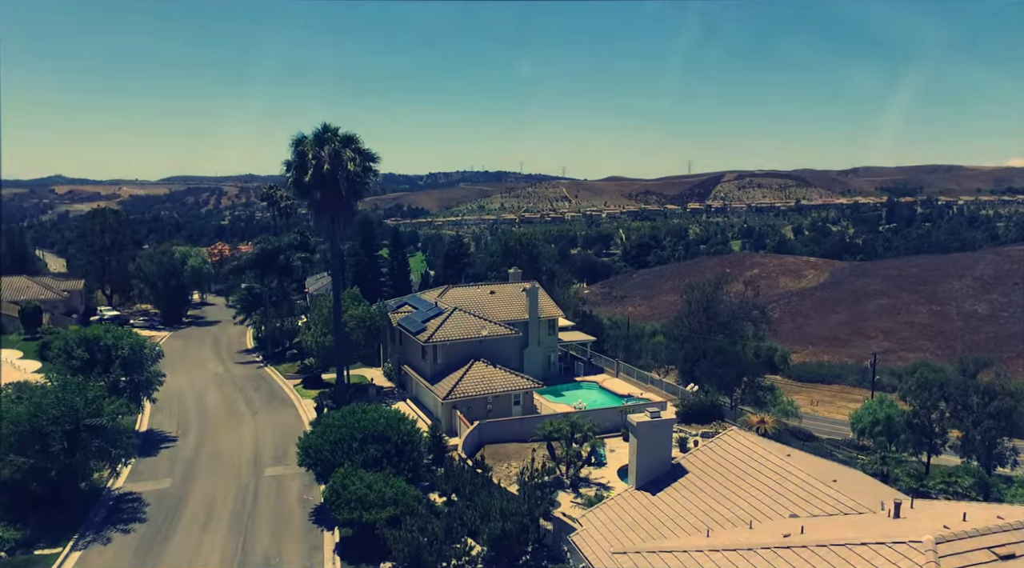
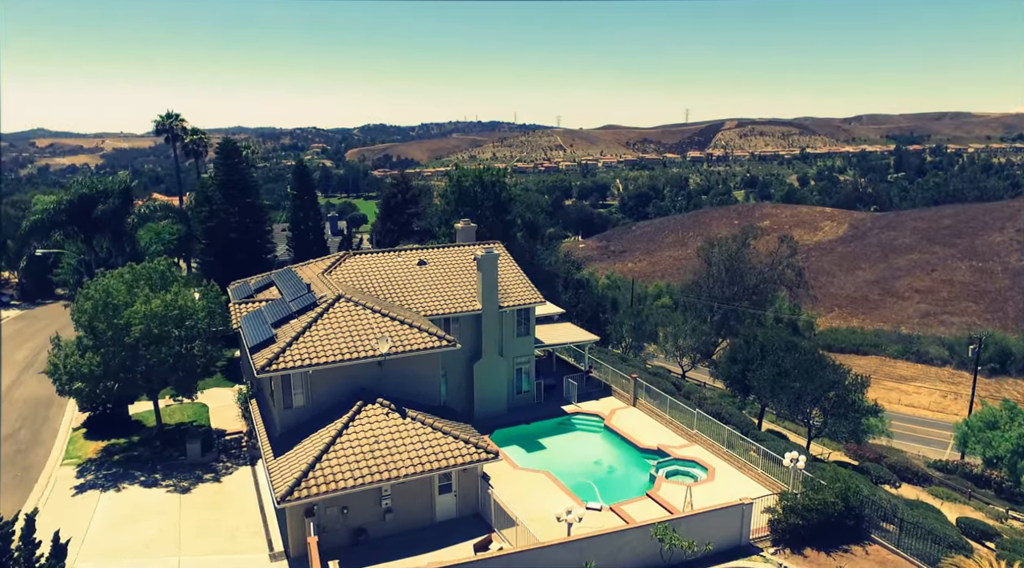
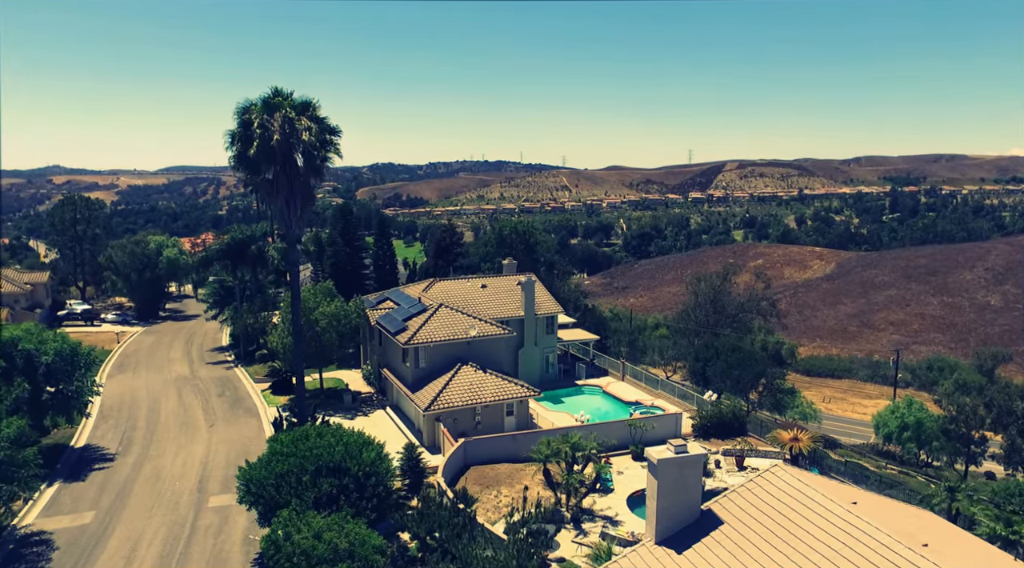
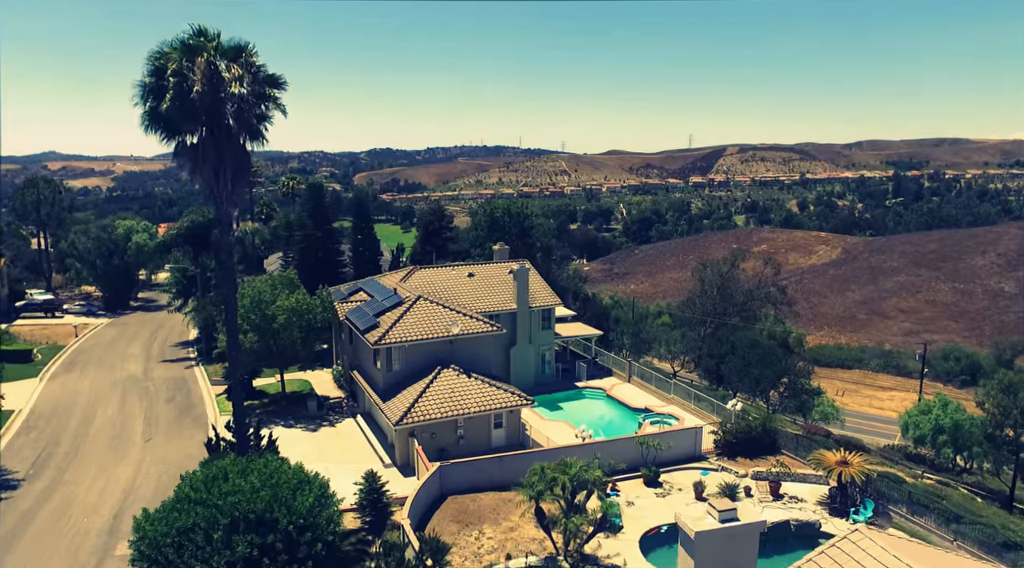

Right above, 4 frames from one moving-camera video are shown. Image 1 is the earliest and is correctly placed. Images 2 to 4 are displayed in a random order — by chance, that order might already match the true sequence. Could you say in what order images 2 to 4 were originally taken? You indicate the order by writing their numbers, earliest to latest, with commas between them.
3, 4, 2
